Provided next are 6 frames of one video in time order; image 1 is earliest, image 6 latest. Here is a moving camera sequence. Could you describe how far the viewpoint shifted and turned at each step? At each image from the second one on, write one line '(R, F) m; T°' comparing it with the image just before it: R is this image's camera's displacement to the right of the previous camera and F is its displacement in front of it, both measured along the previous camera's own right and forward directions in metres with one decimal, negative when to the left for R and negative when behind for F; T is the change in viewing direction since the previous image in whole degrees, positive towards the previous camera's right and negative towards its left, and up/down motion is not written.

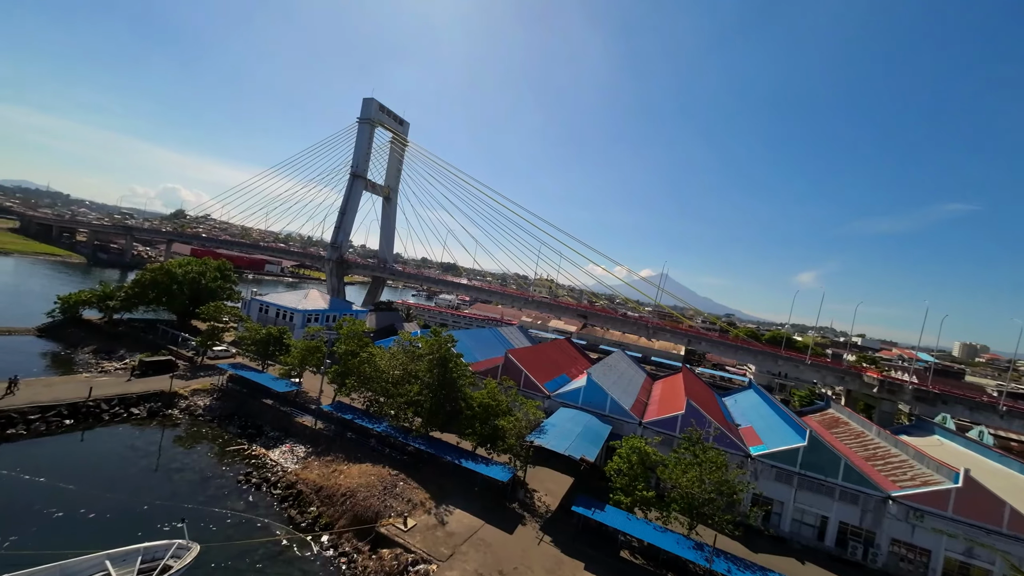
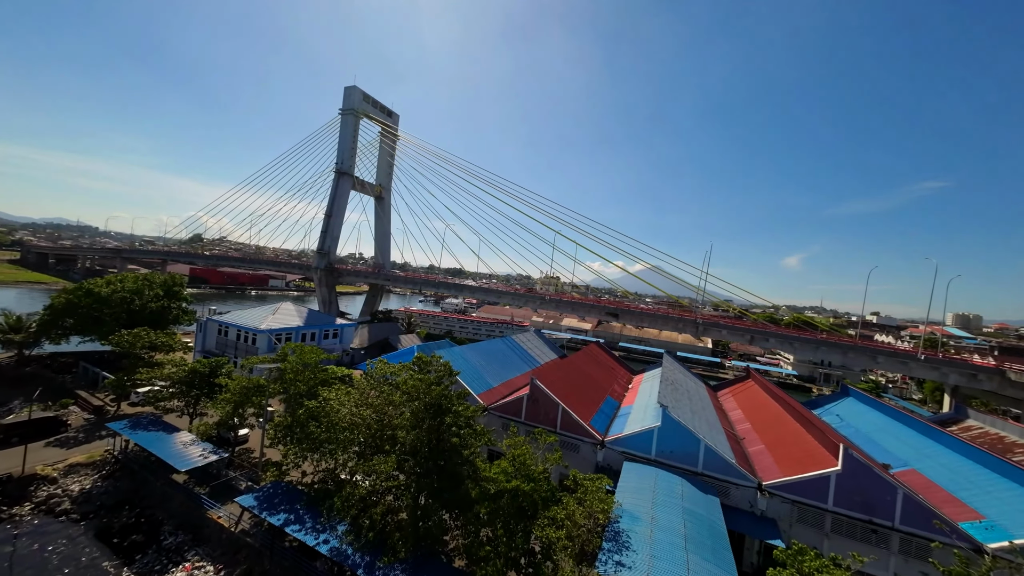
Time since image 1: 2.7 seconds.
(-0.5, +5.5) m; -1°
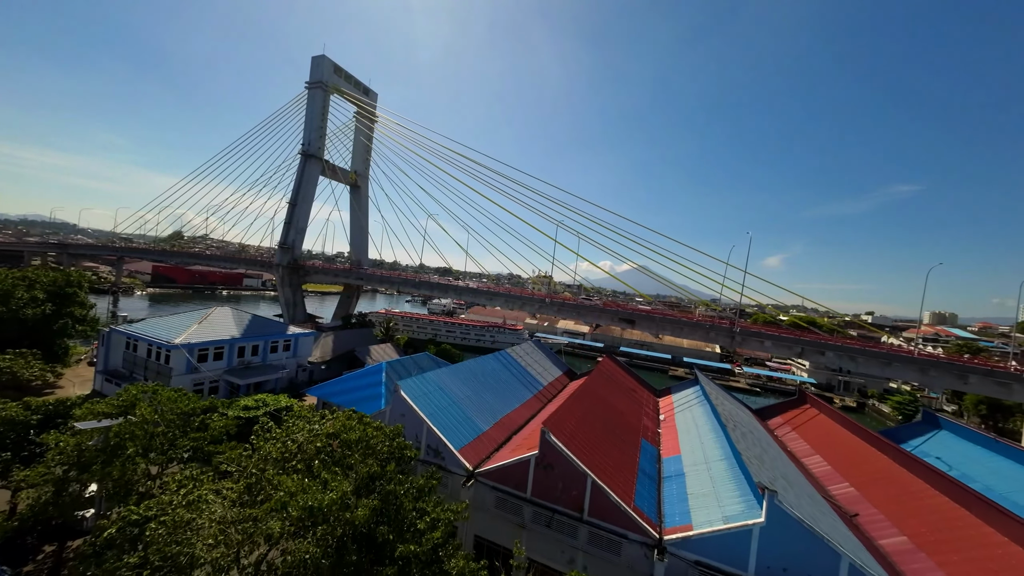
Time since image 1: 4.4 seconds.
(-0.2, +4.5) m; +2°
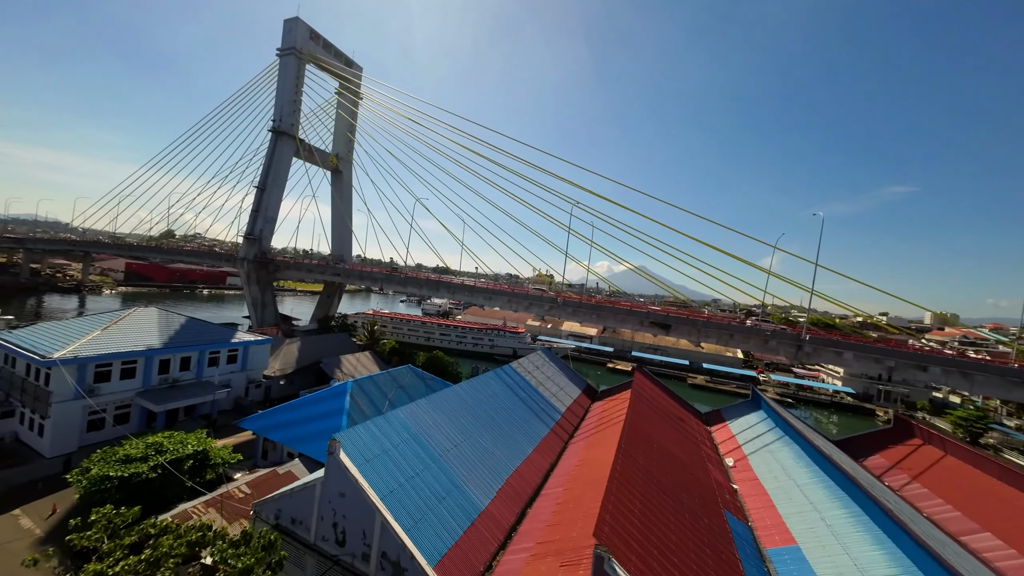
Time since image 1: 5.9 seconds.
(-0.3, +4.2) m; 0°
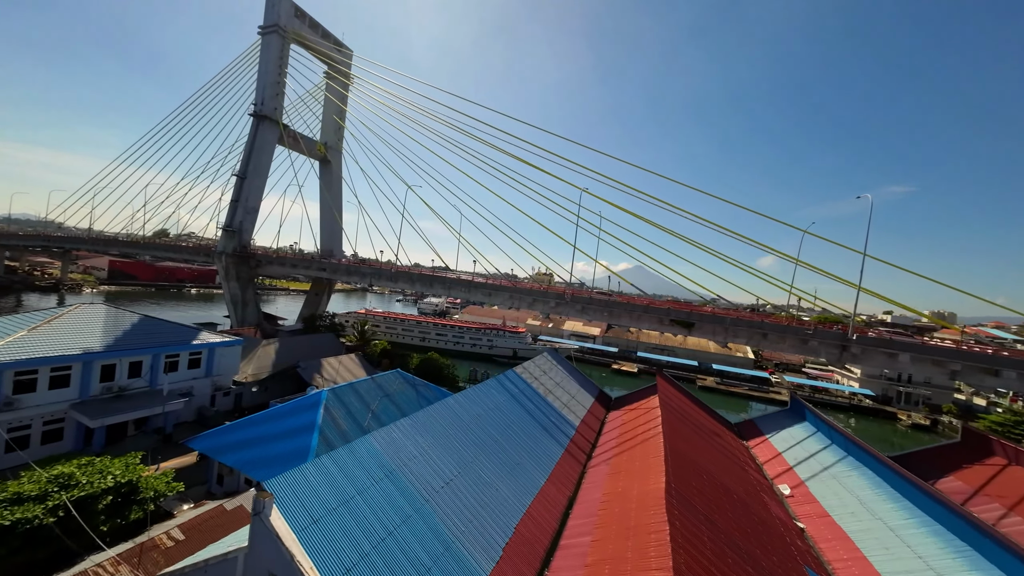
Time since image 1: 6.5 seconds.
(-0.2, +2.0) m; 0°
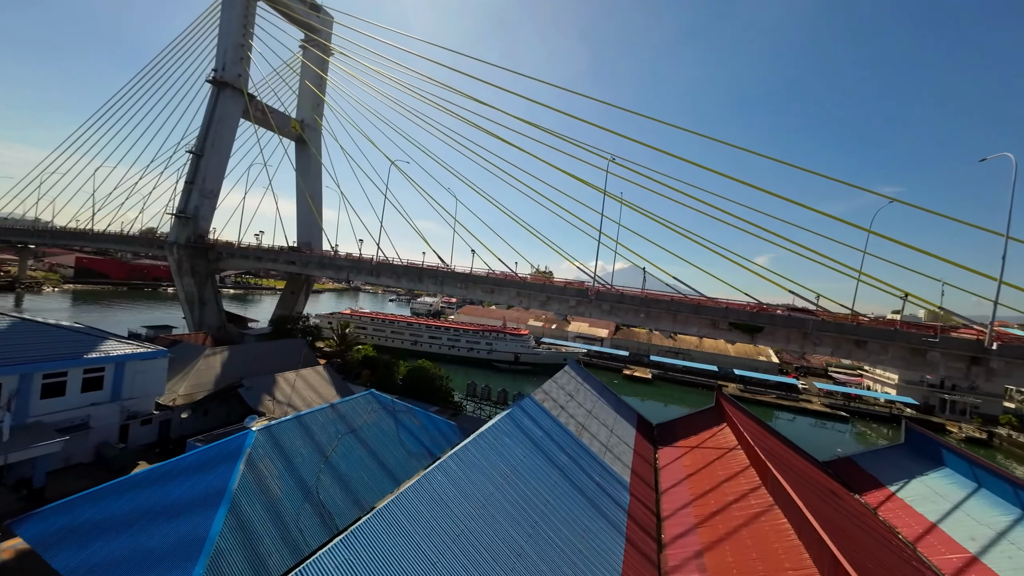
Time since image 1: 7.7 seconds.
(-0.5, +3.6) m; +1°
